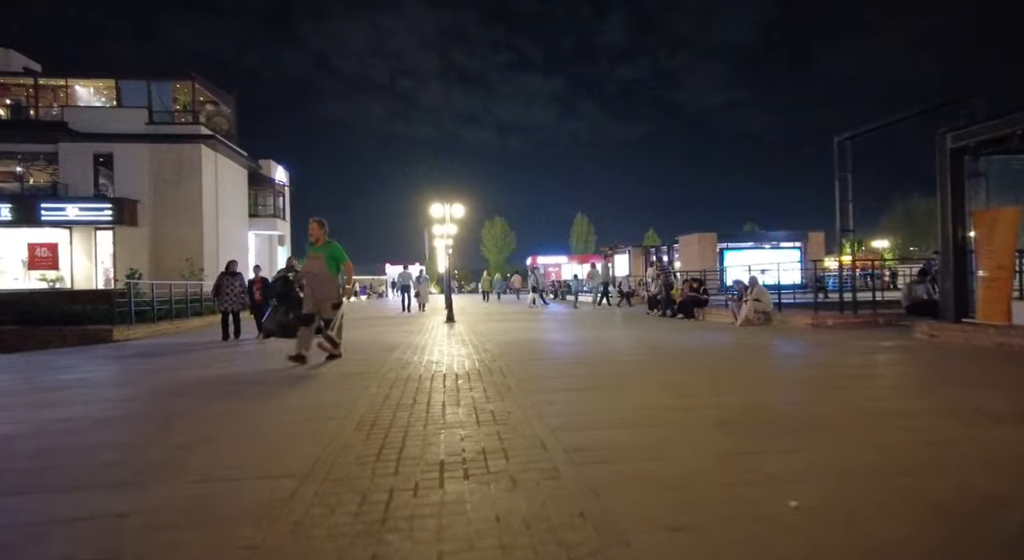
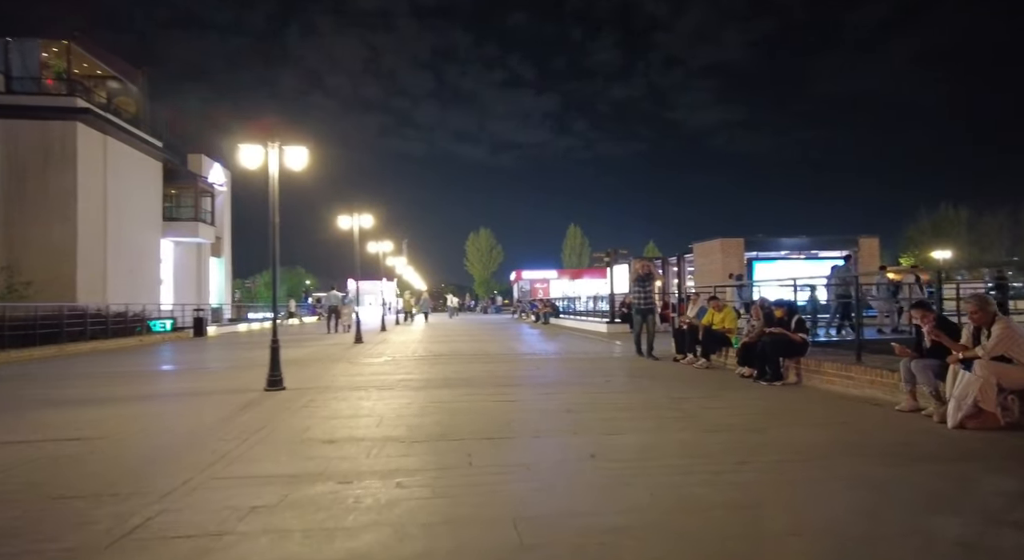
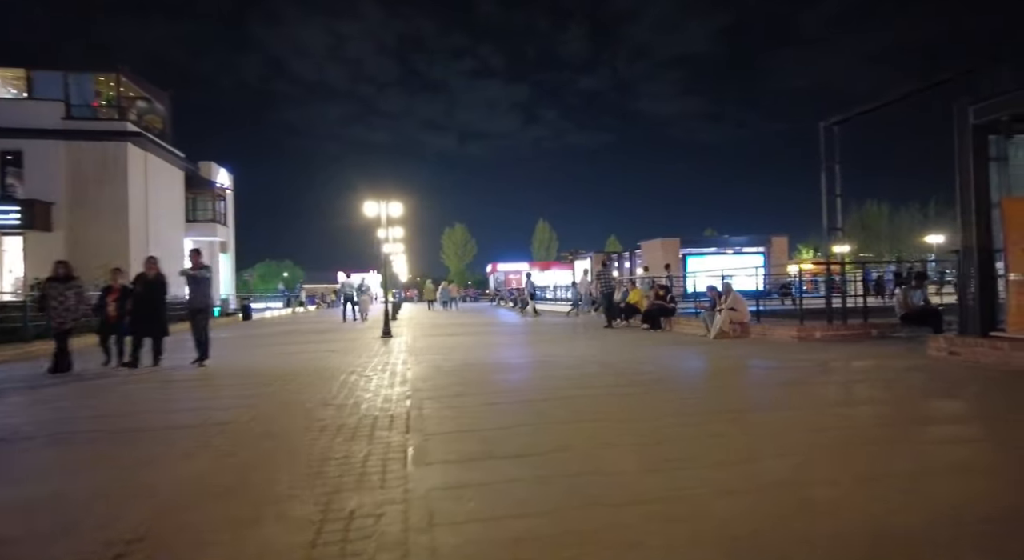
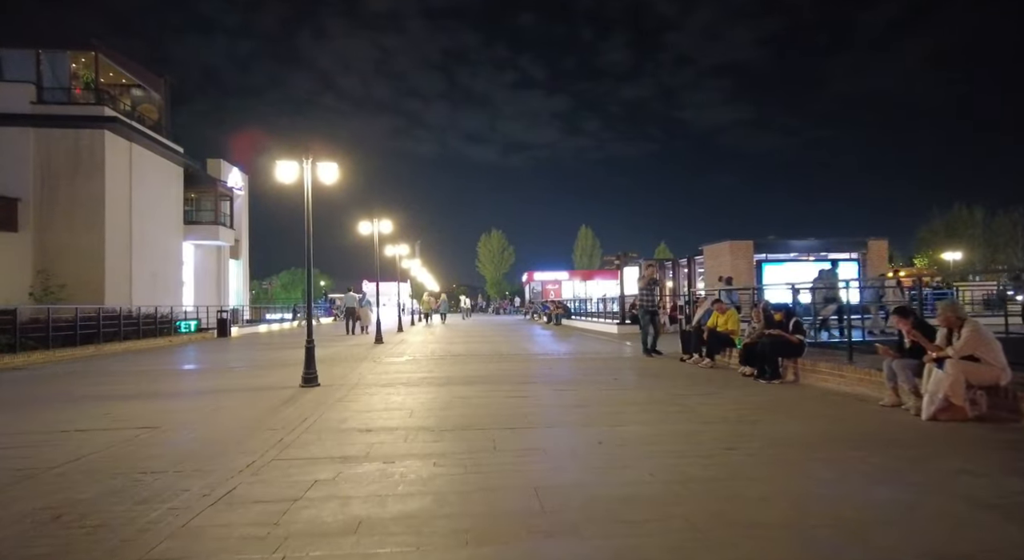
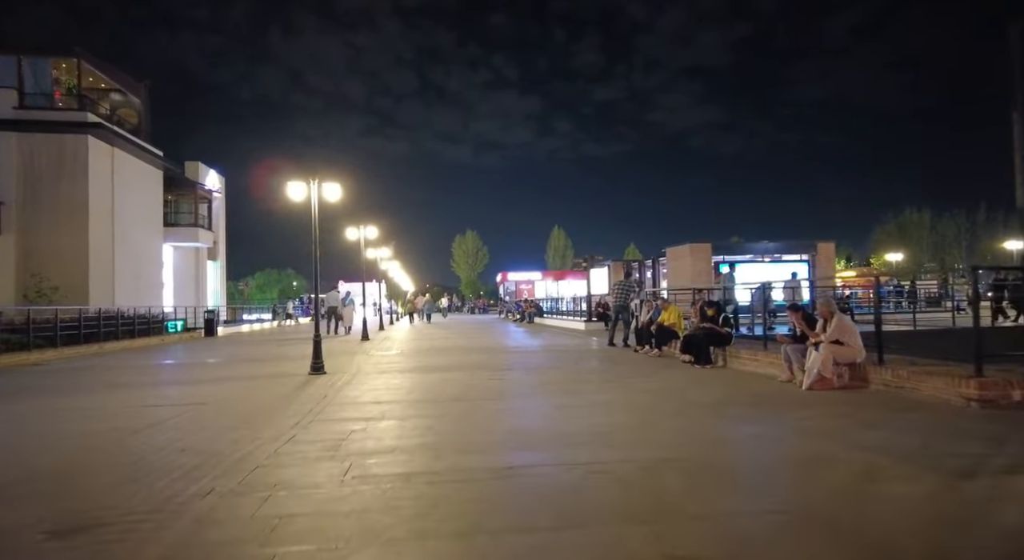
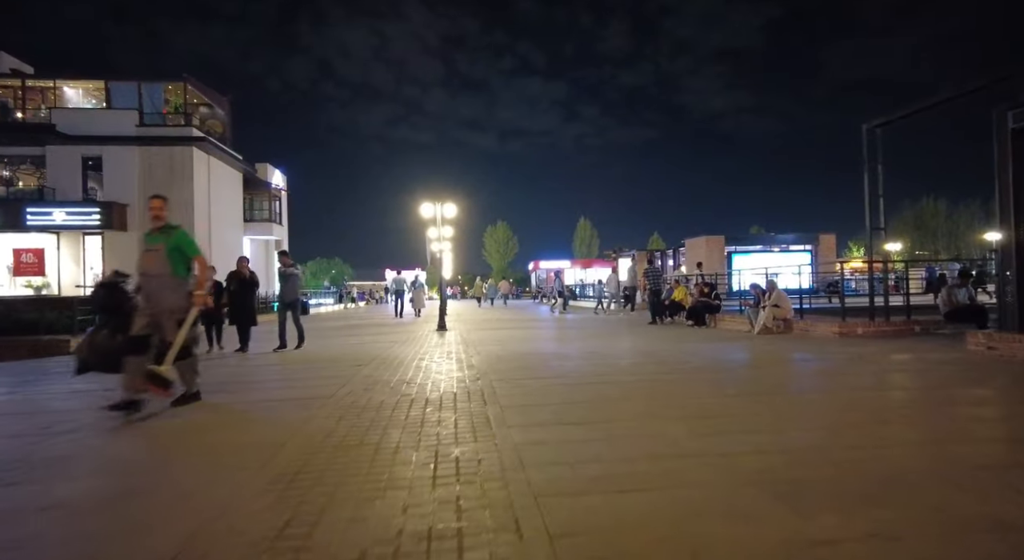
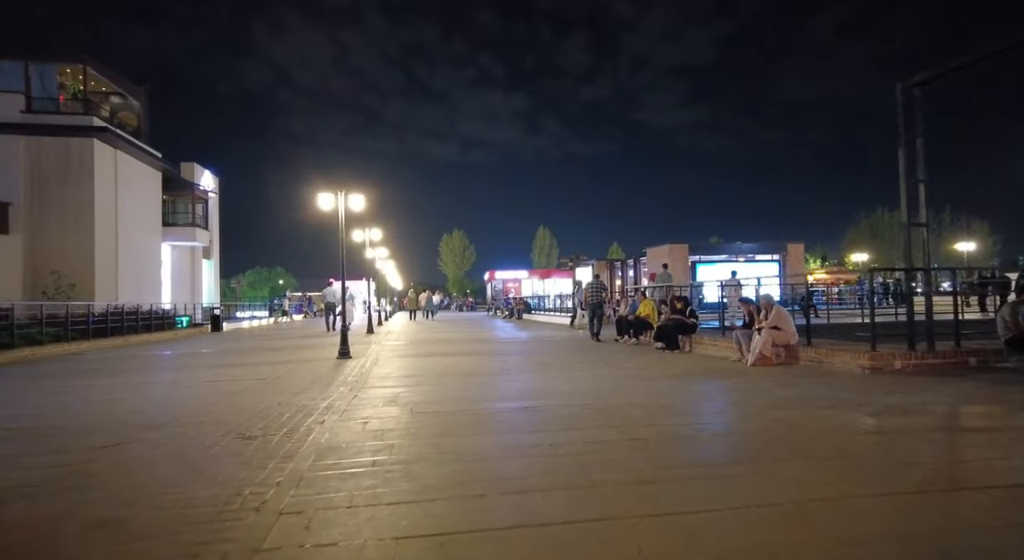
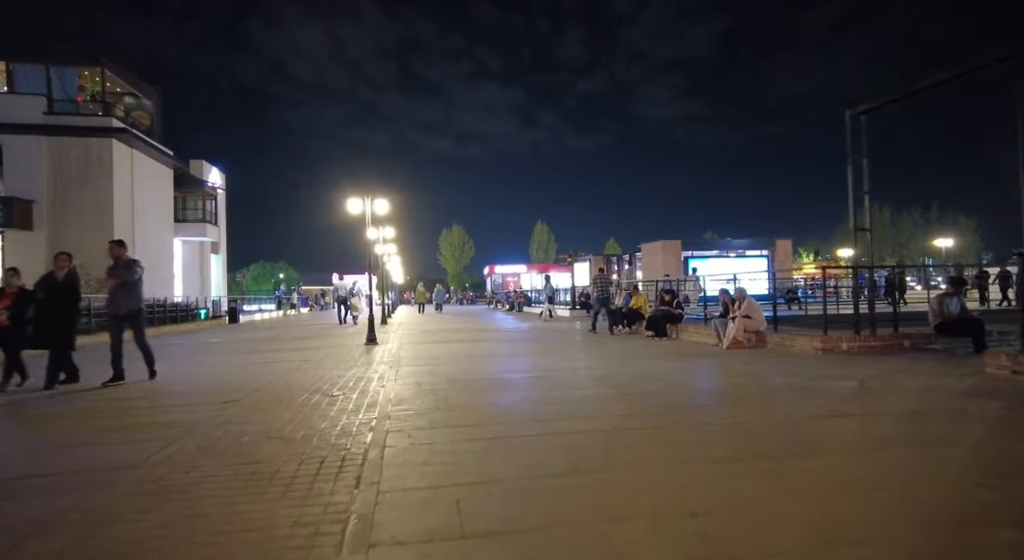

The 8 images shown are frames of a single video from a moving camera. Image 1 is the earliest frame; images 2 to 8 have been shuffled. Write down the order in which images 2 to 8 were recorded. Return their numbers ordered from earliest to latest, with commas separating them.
6, 3, 8, 7, 5, 4, 2
